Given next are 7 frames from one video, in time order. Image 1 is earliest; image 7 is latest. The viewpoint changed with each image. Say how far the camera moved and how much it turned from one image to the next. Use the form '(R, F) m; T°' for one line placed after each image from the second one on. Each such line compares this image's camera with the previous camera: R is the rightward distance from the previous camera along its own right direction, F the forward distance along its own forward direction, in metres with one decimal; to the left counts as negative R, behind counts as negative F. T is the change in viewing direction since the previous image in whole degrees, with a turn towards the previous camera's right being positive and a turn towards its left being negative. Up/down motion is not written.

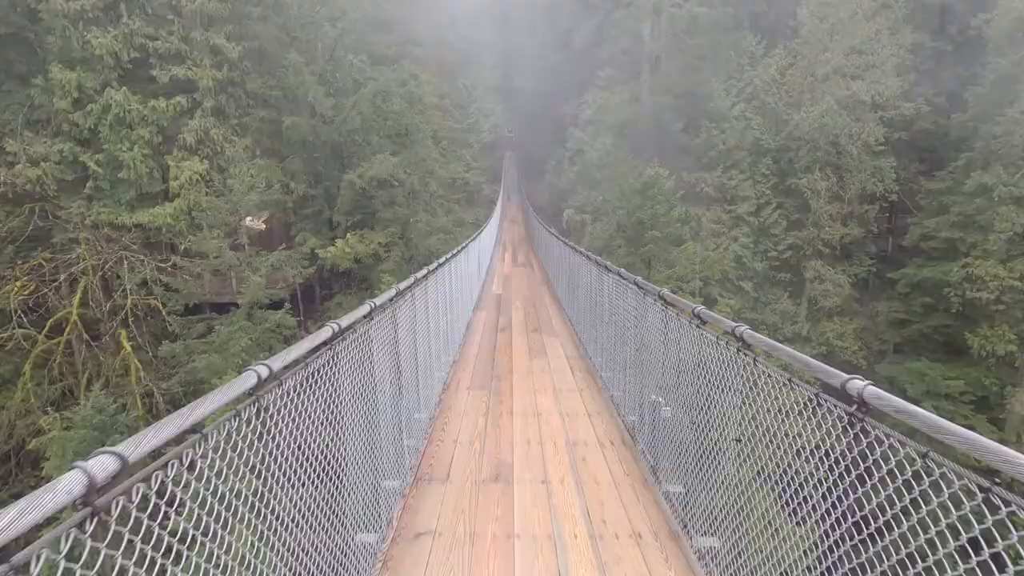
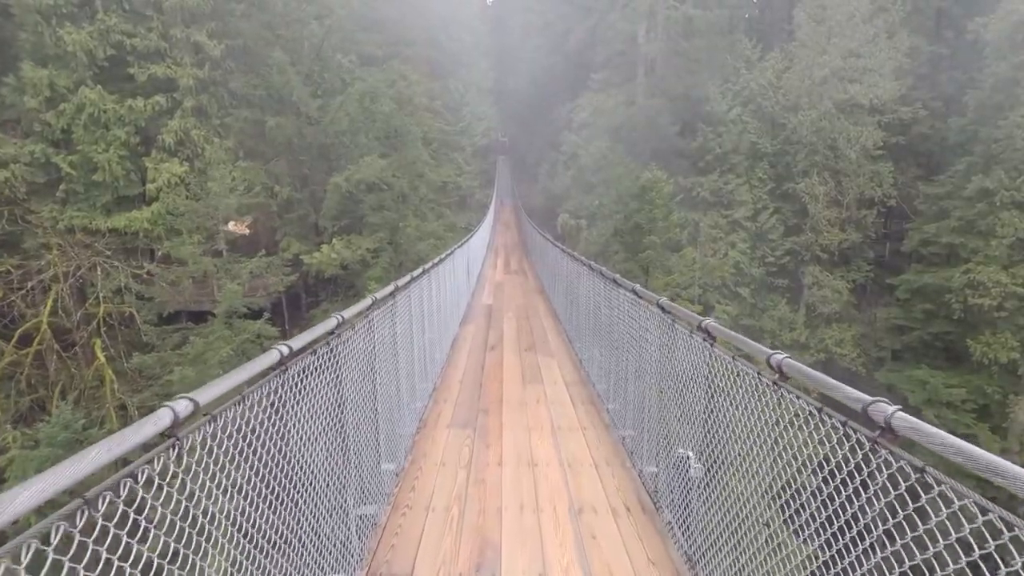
(0.0, +0.4) m; +1°
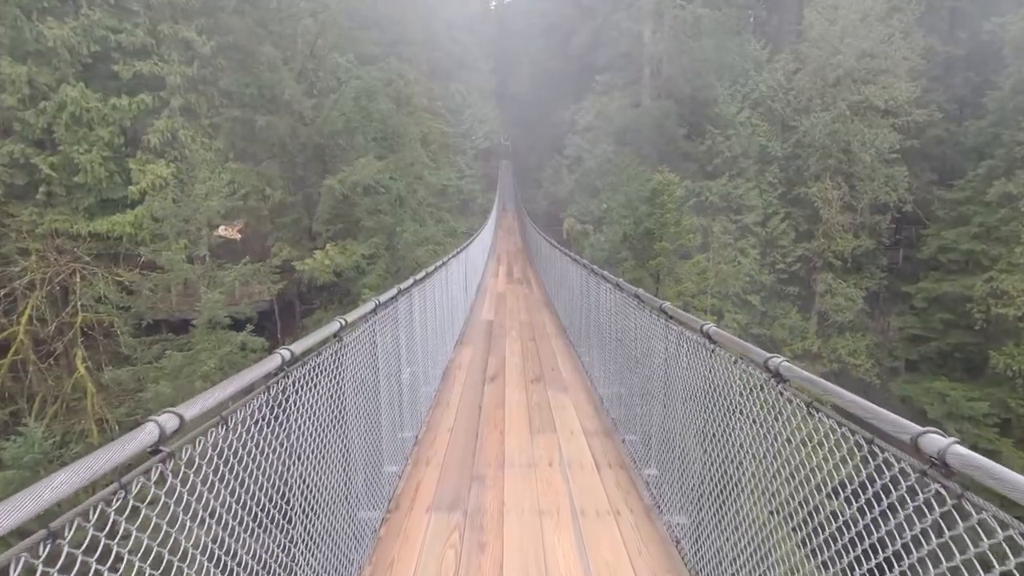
(0.0, +0.6) m; 0°
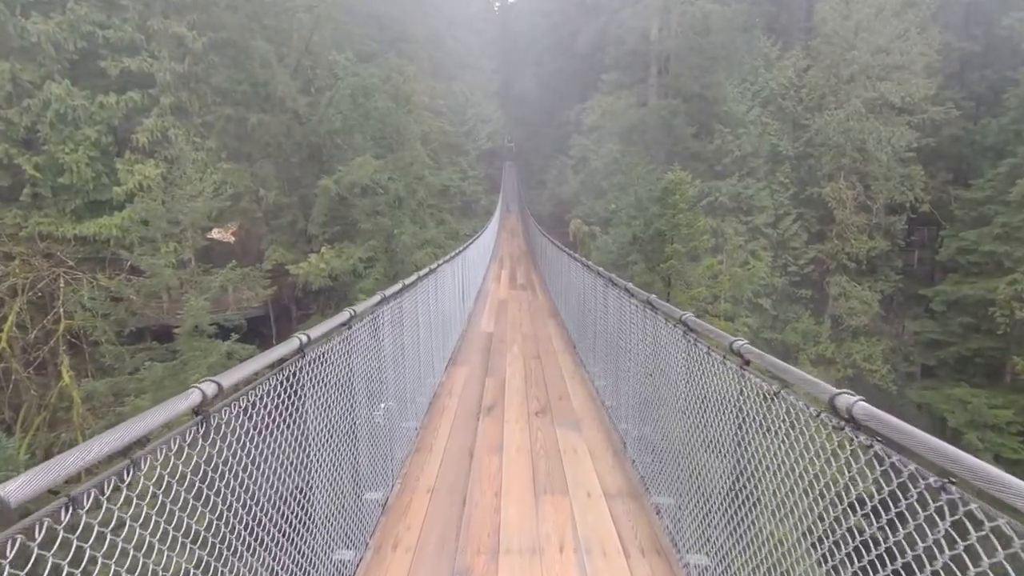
(0.0, +0.5) m; 0°
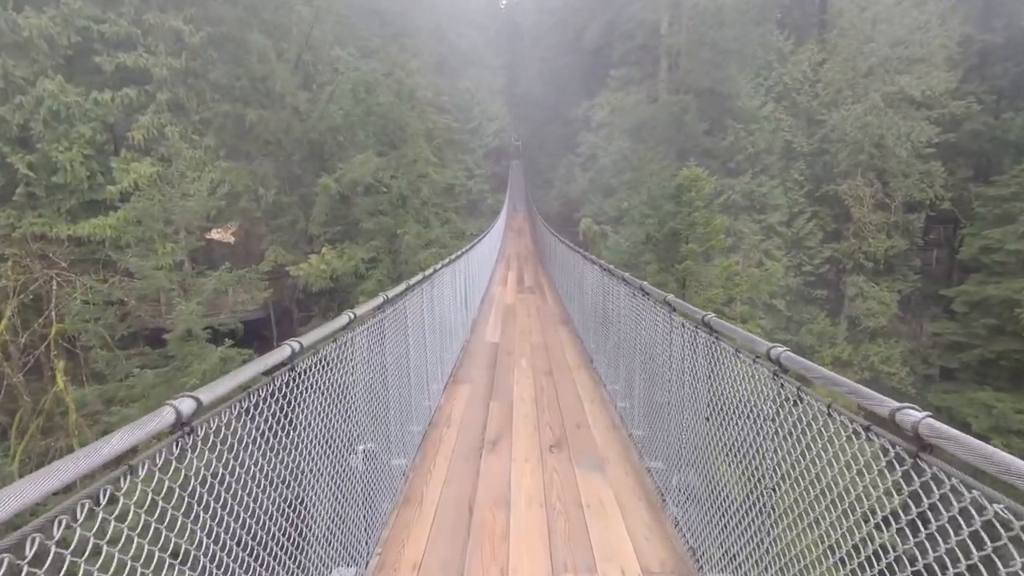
(0.0, +0.4) m; -1°
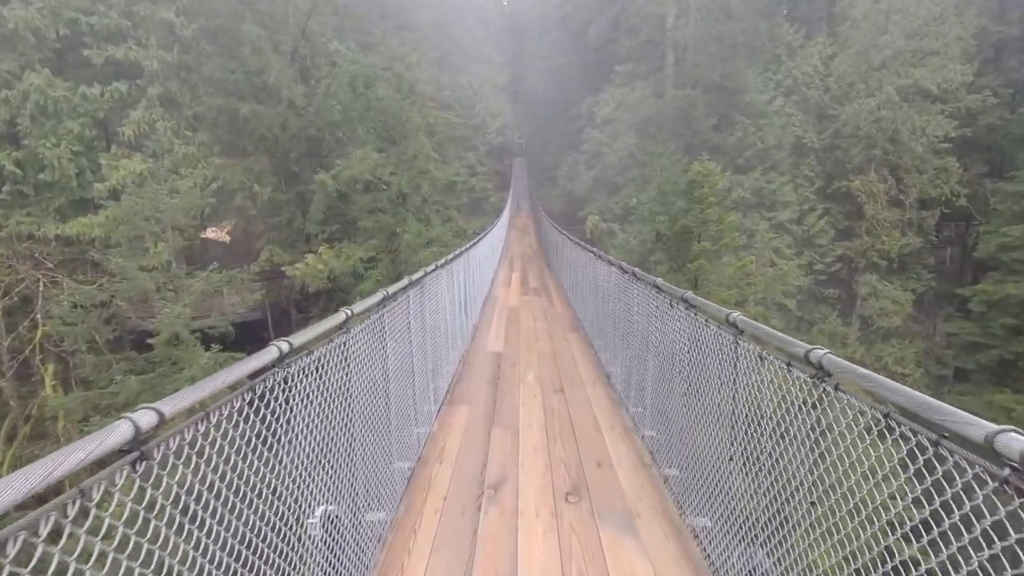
(0.0, +0.4) m; 0°
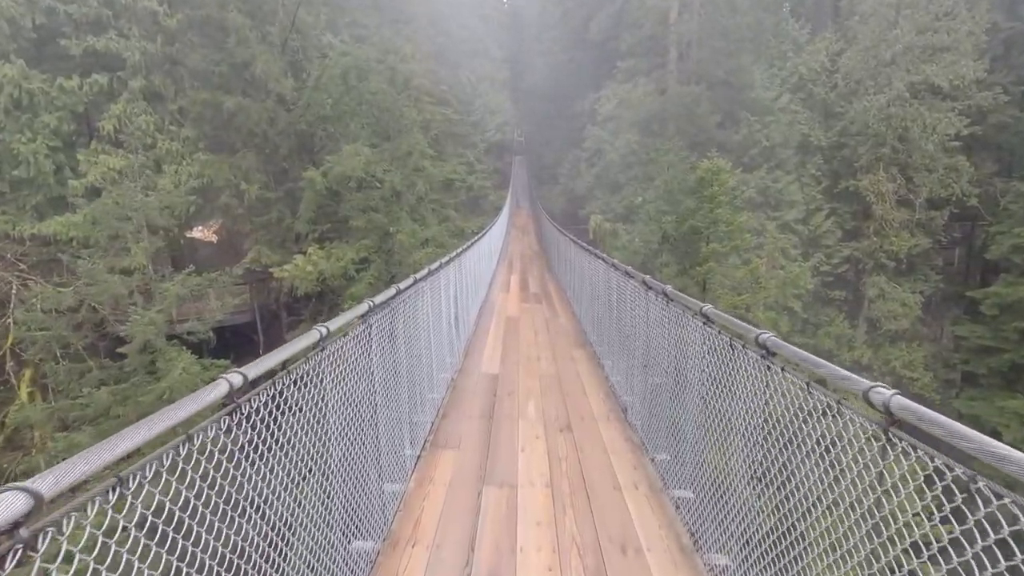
(0.0, +0.5) m; 0°
